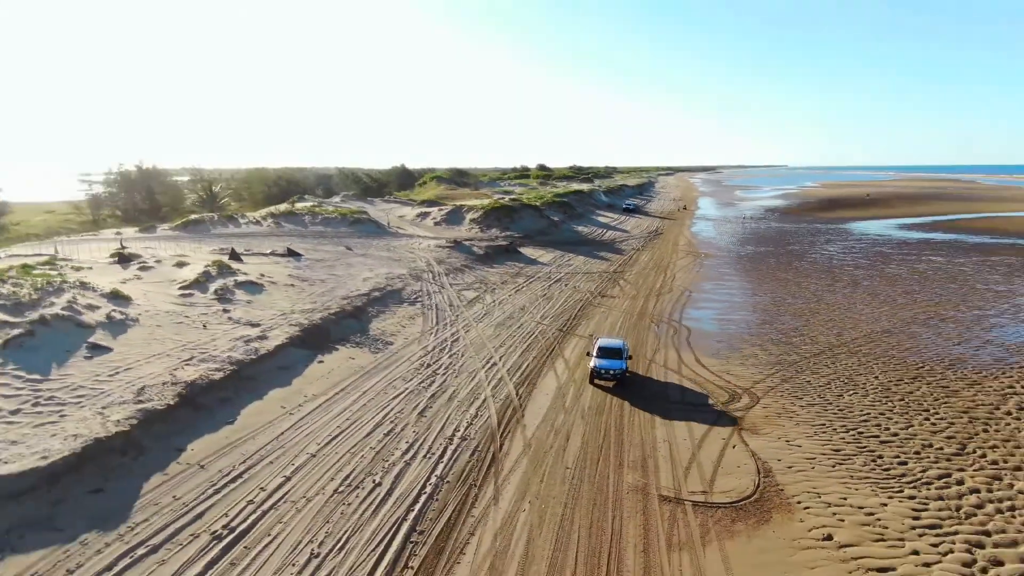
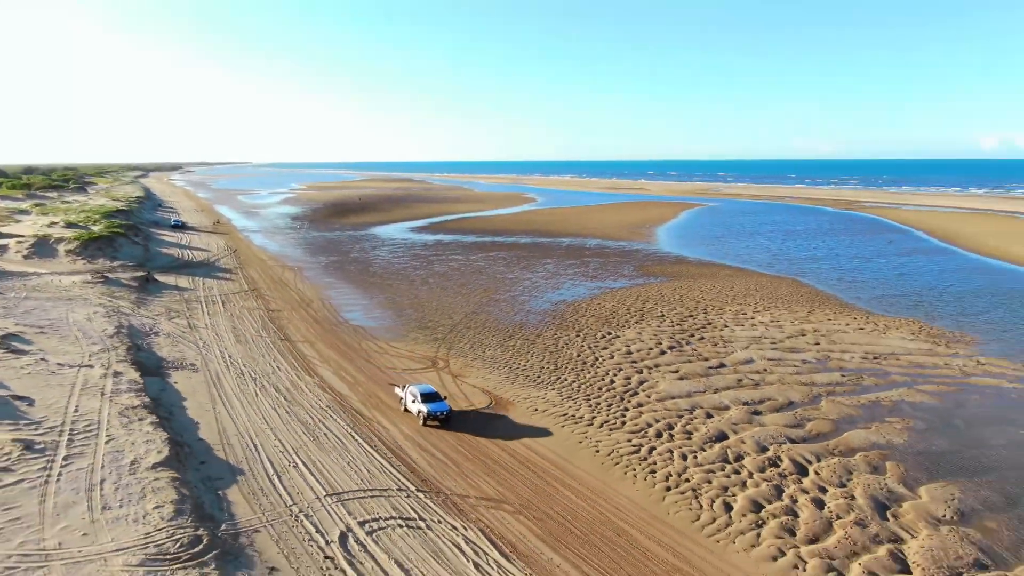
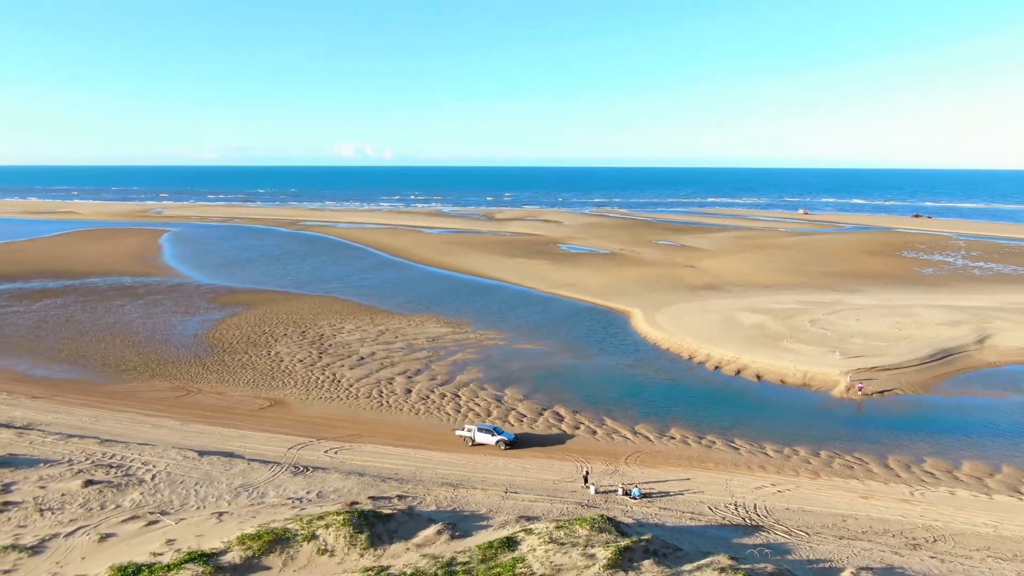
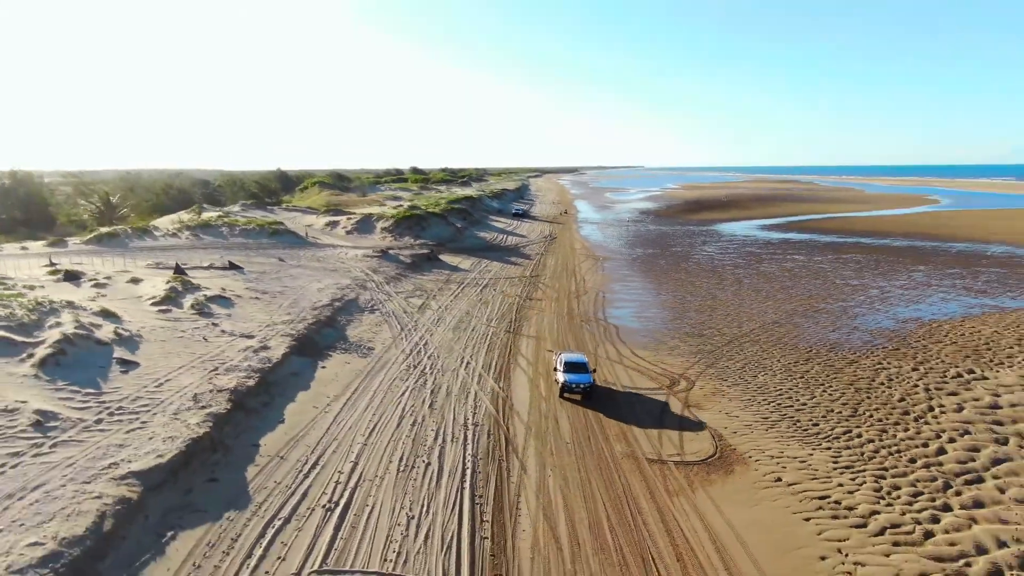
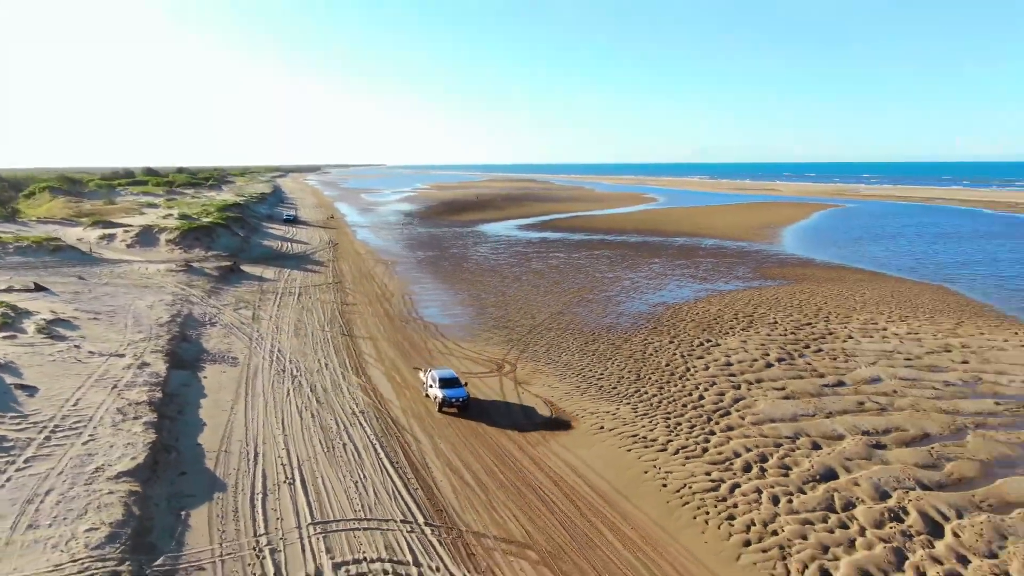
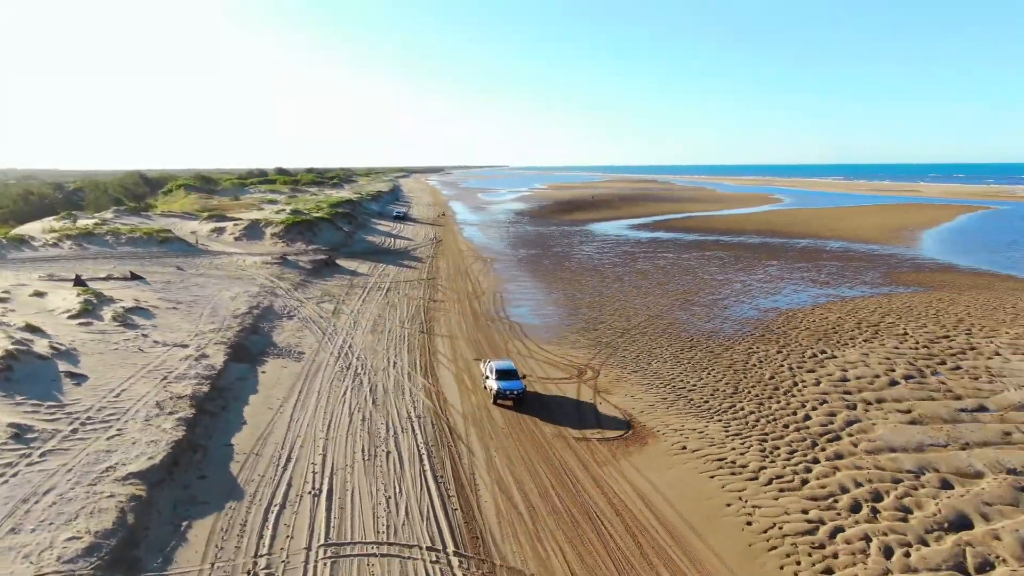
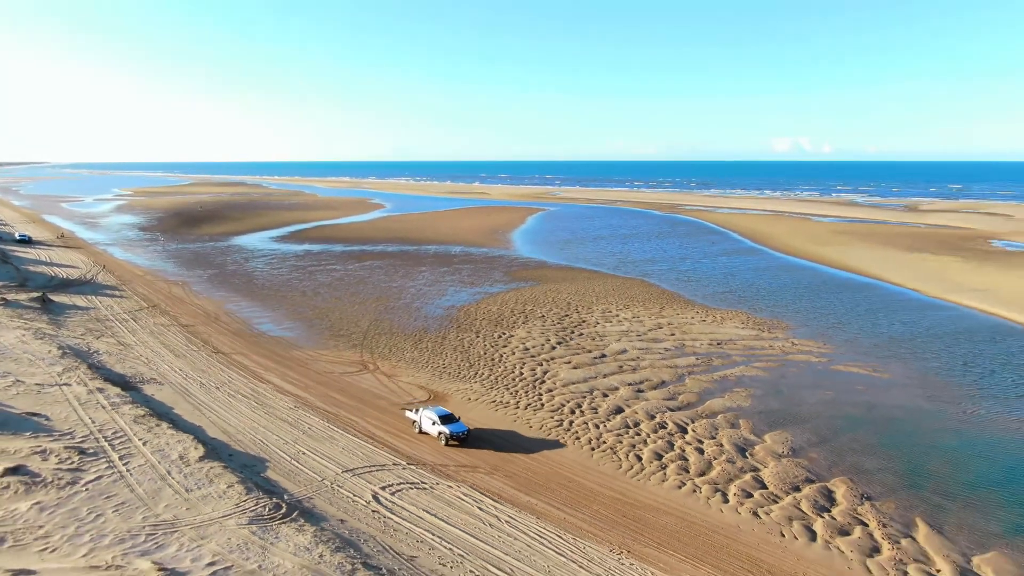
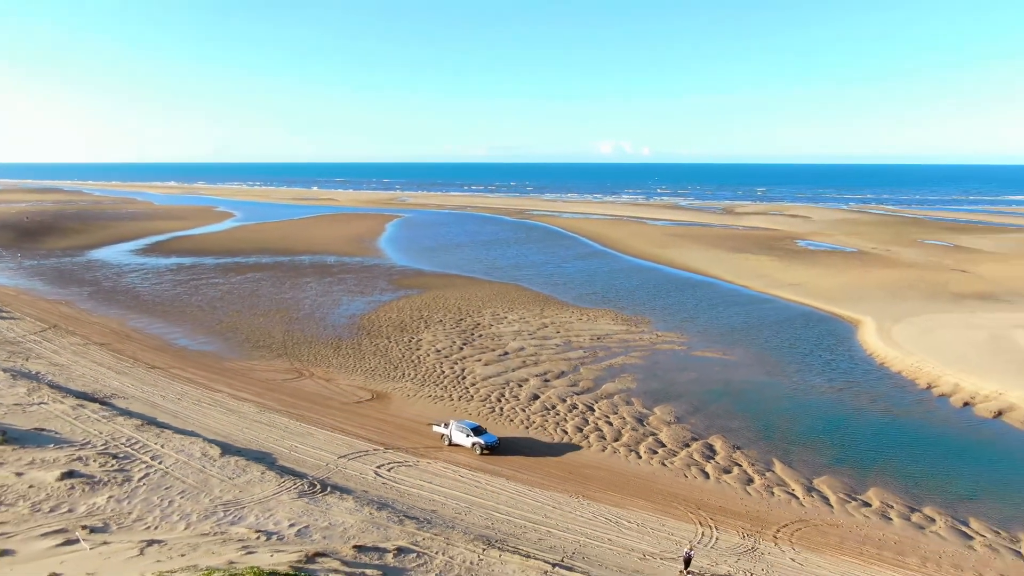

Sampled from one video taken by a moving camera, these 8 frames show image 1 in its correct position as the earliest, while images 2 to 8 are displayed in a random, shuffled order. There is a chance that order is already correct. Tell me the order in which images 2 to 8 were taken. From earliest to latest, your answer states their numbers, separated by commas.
4, 6, 5, 2, 7, 8, 3
